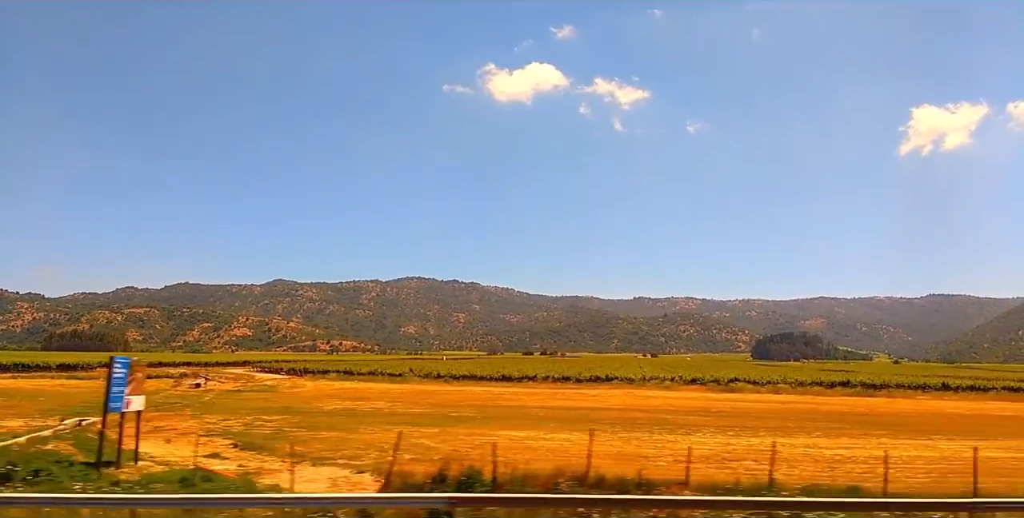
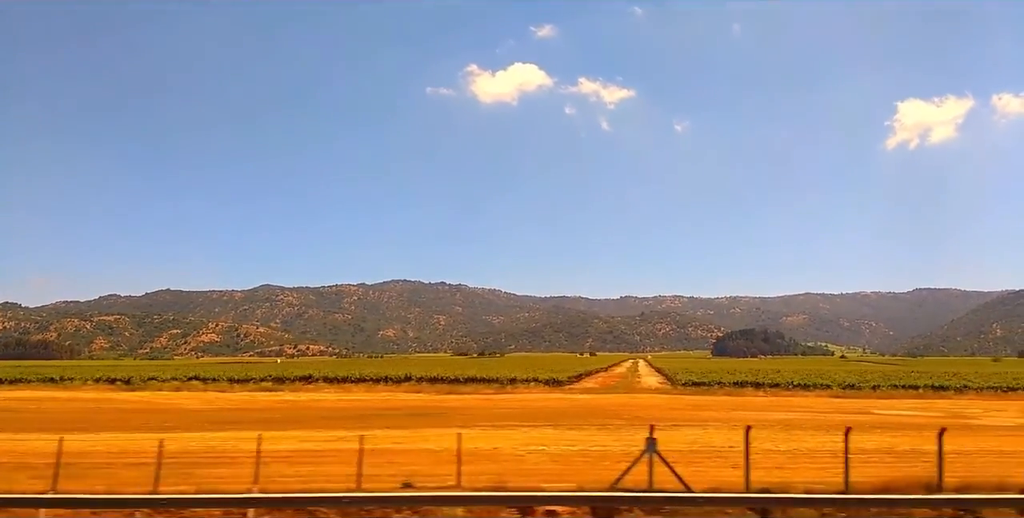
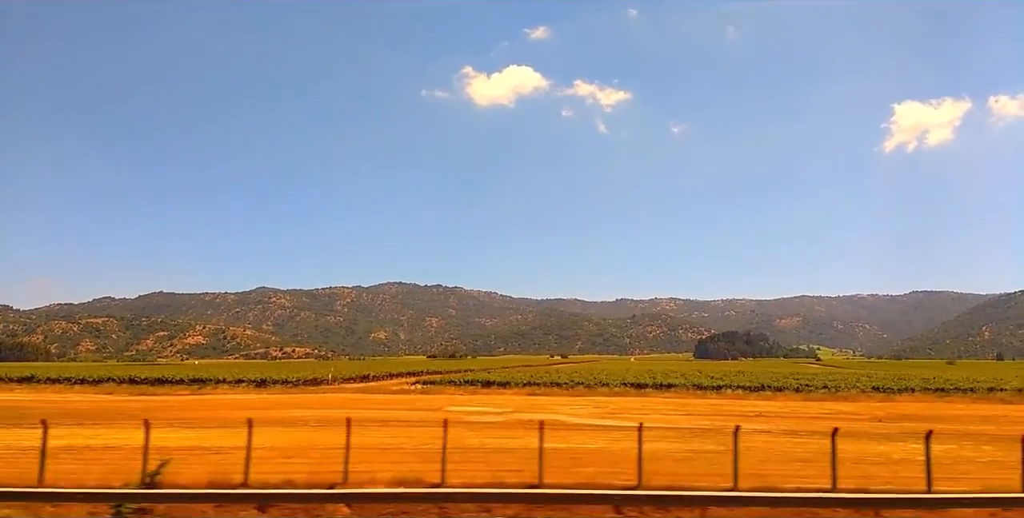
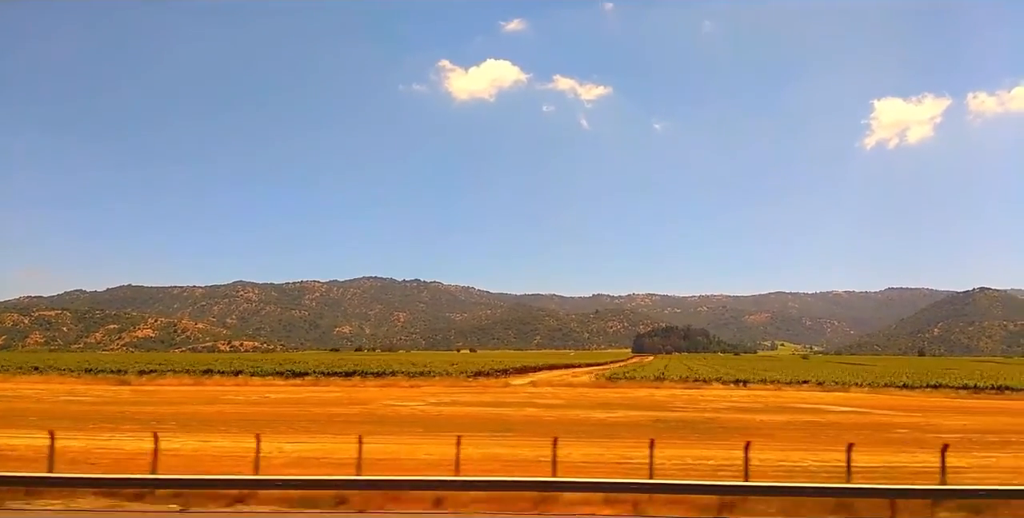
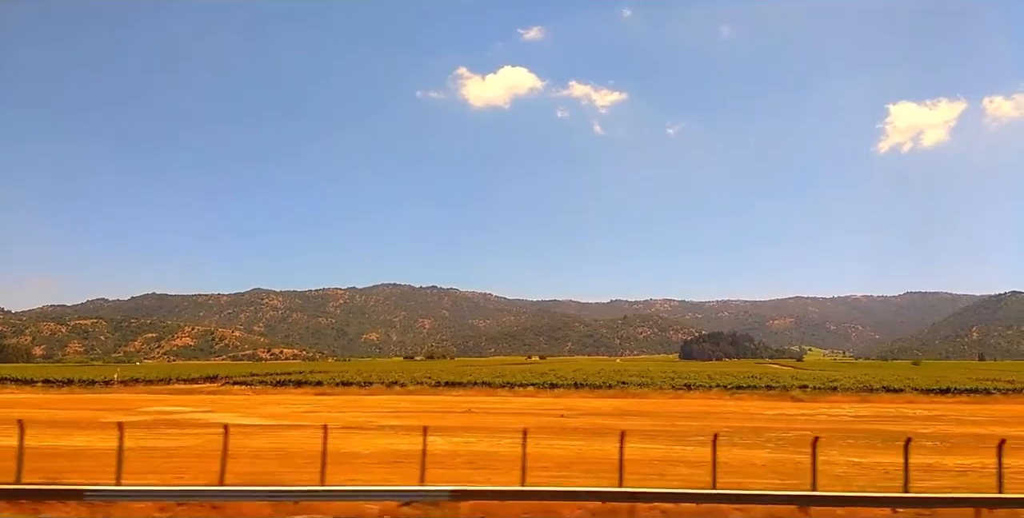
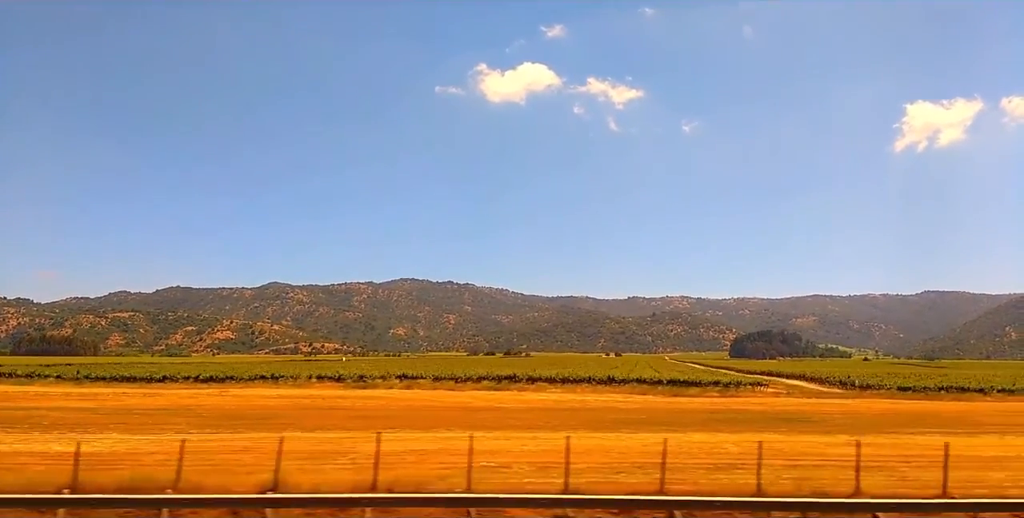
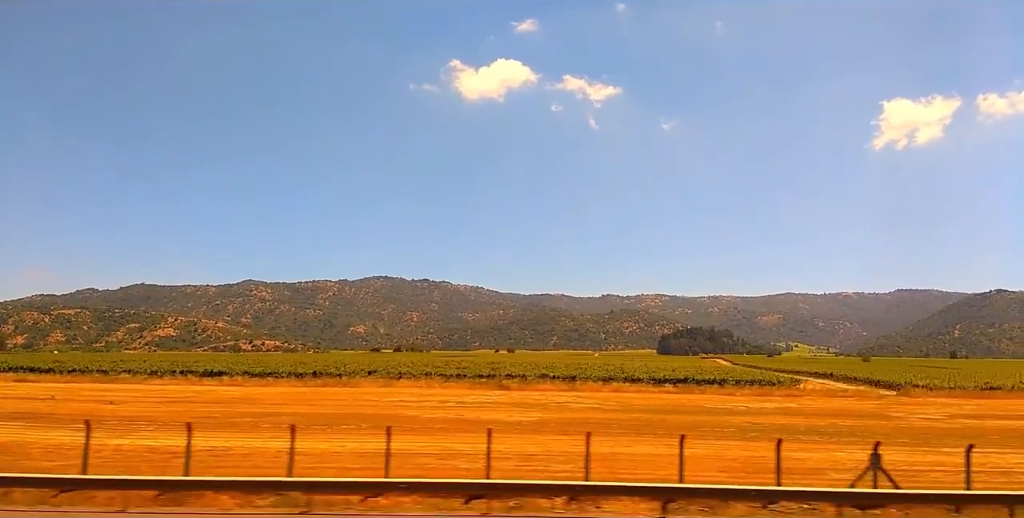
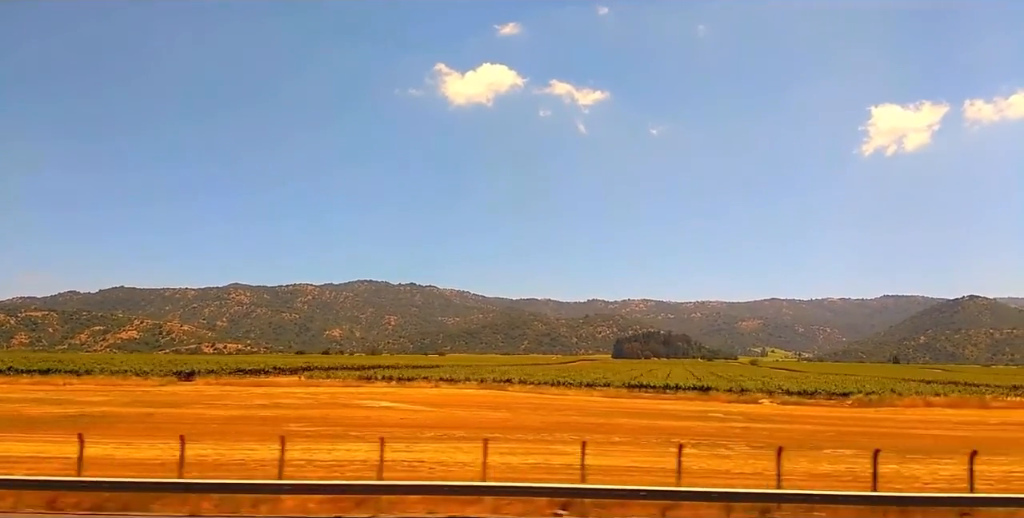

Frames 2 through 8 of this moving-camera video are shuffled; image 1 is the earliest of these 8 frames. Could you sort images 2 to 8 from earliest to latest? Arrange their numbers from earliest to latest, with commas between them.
6, 2, 3, 5, 7, 4, 8
